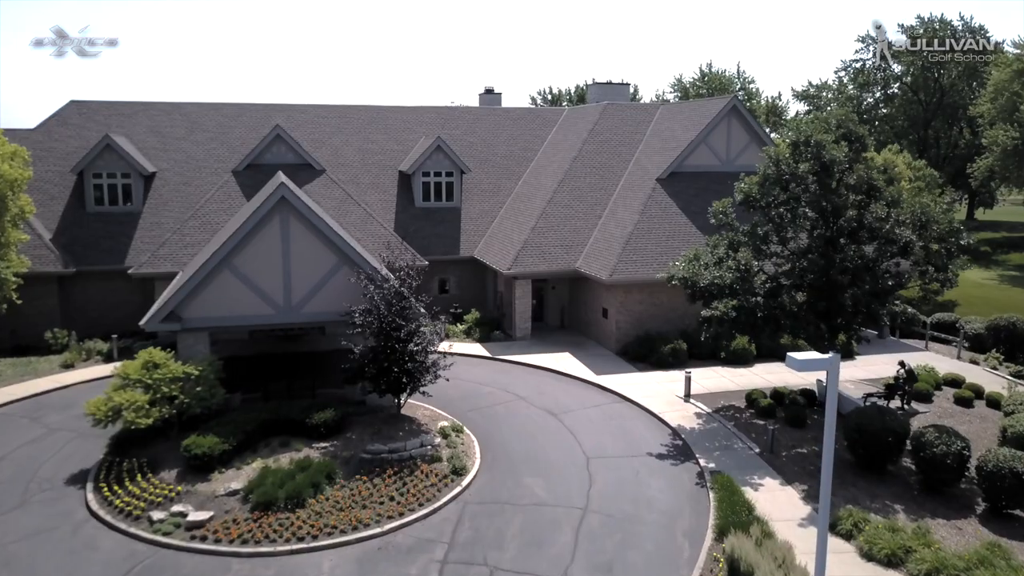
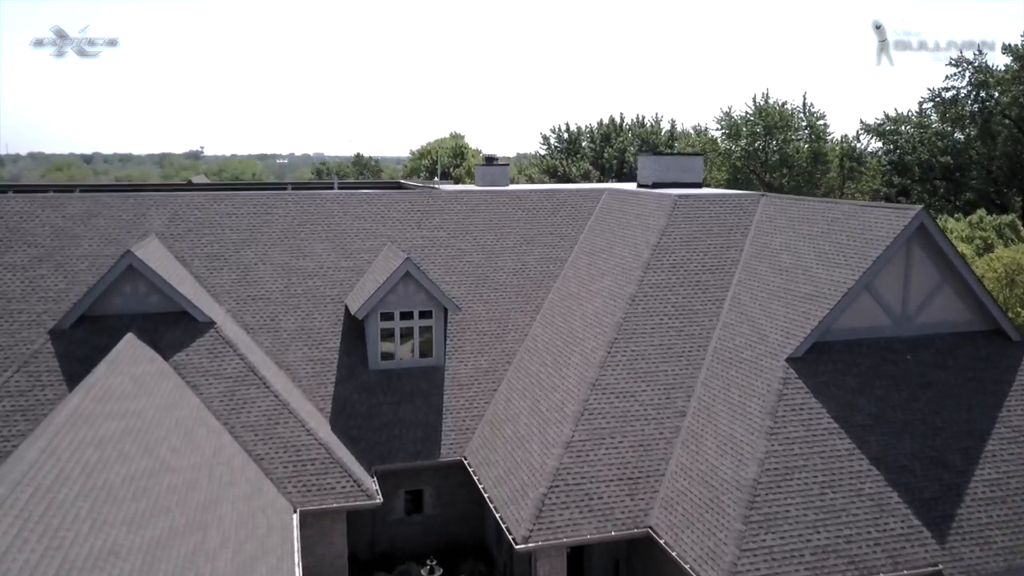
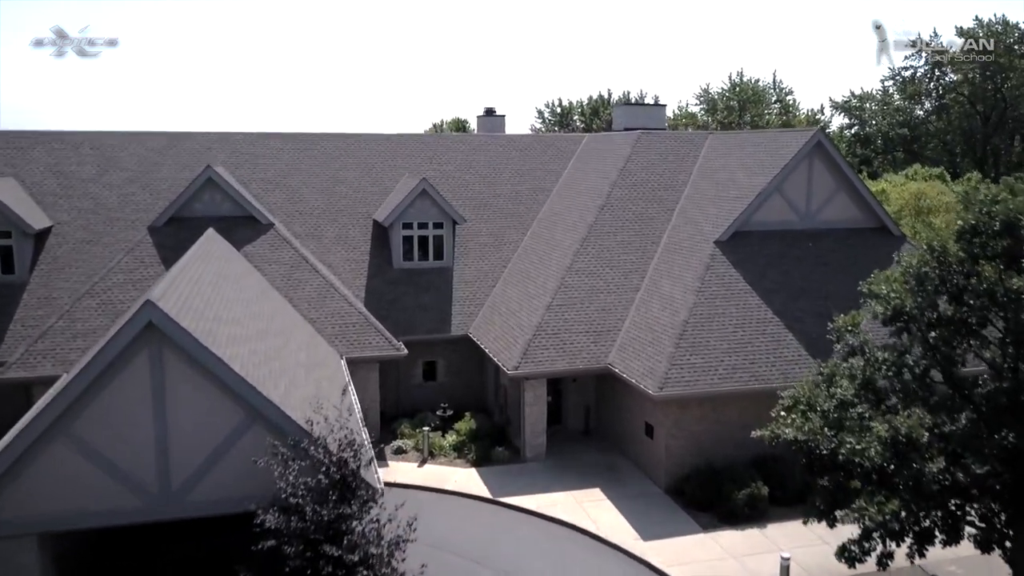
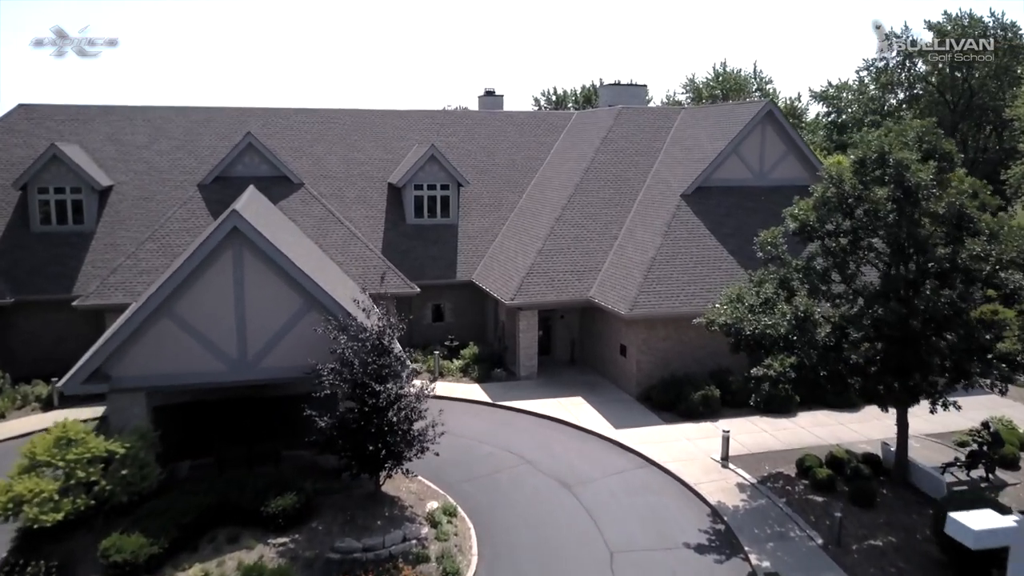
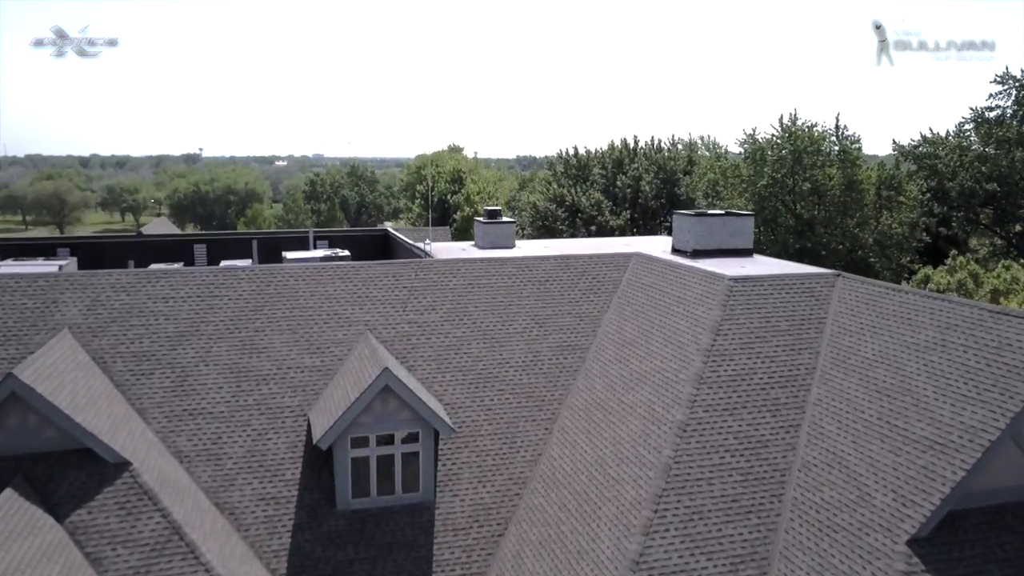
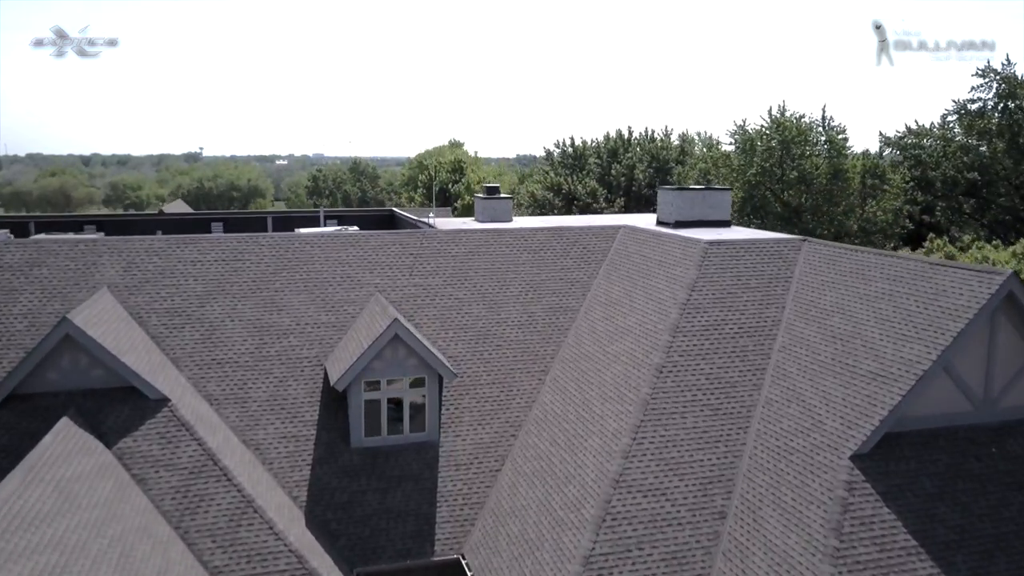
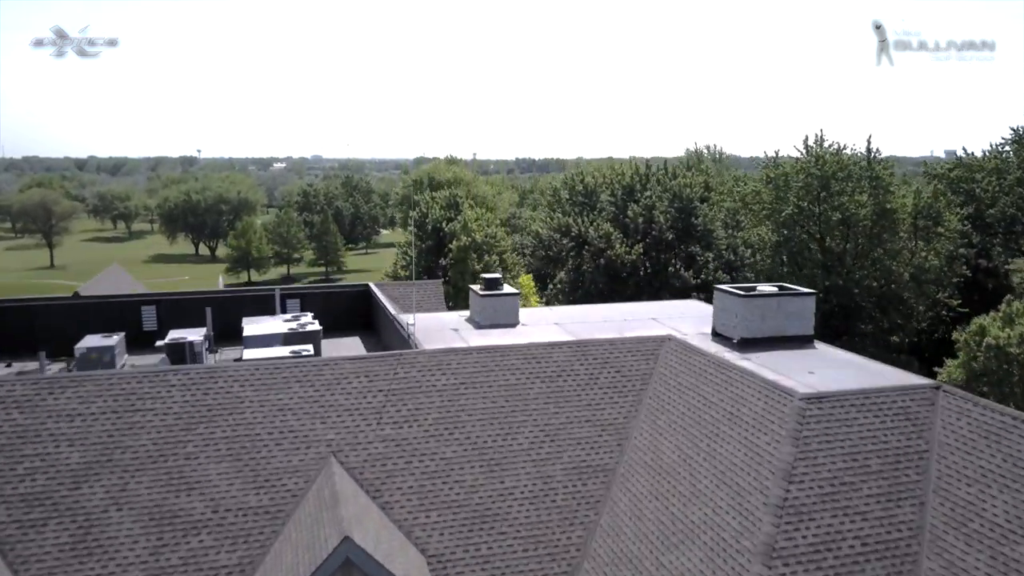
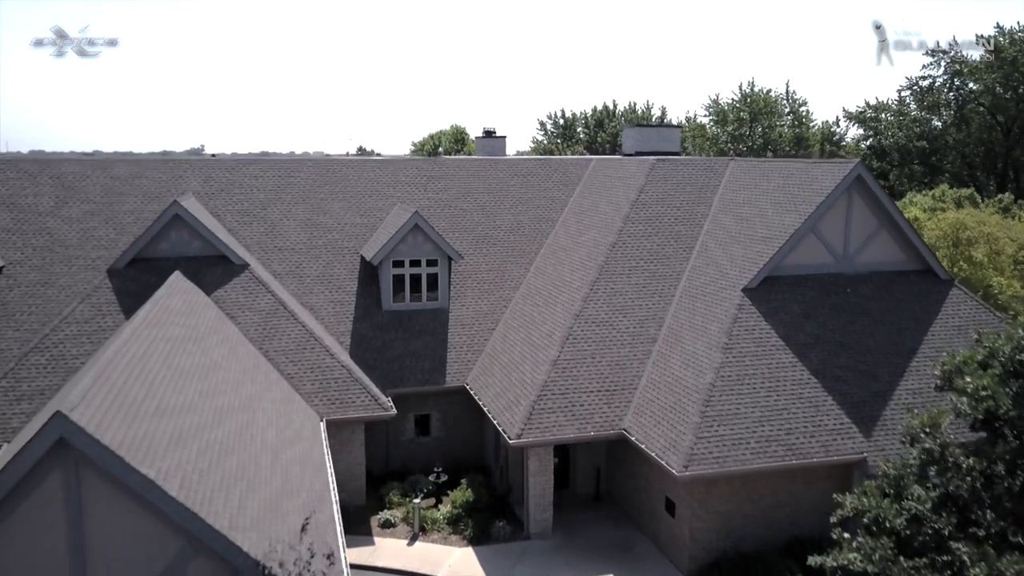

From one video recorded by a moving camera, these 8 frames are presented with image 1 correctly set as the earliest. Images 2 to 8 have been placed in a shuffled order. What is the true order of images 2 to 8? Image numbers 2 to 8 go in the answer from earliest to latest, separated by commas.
4, 3, 8, 2, 6, 5, 7
